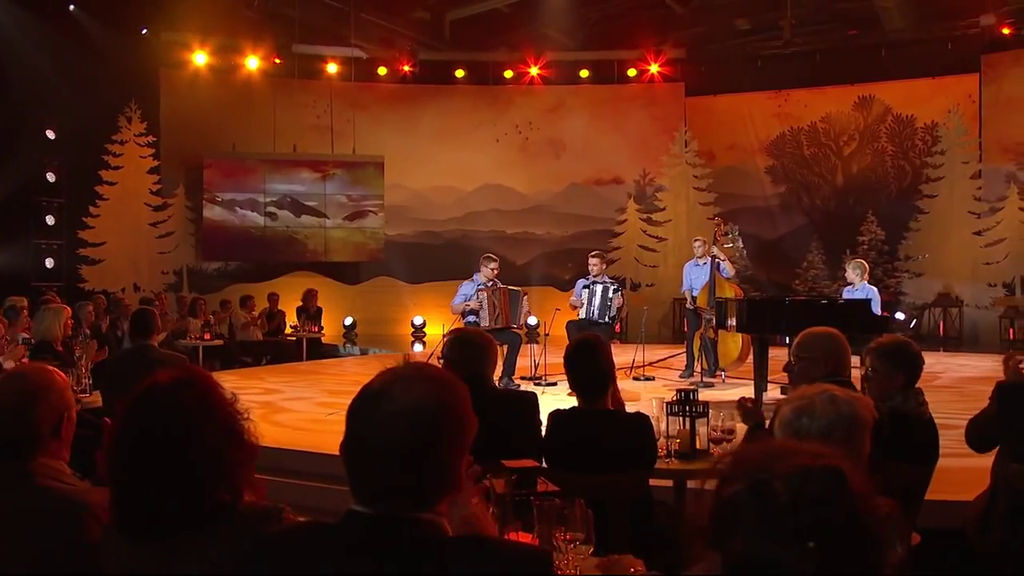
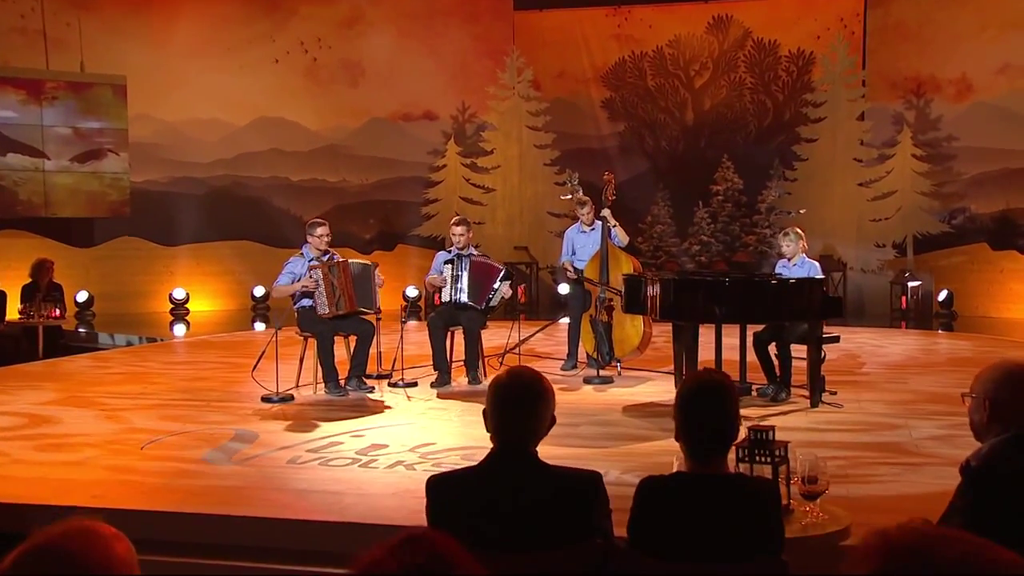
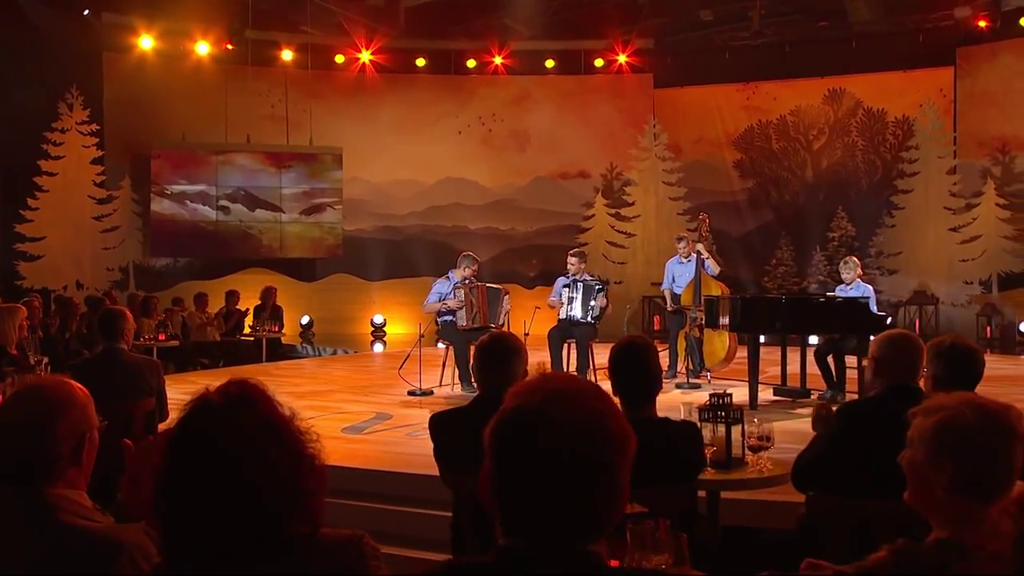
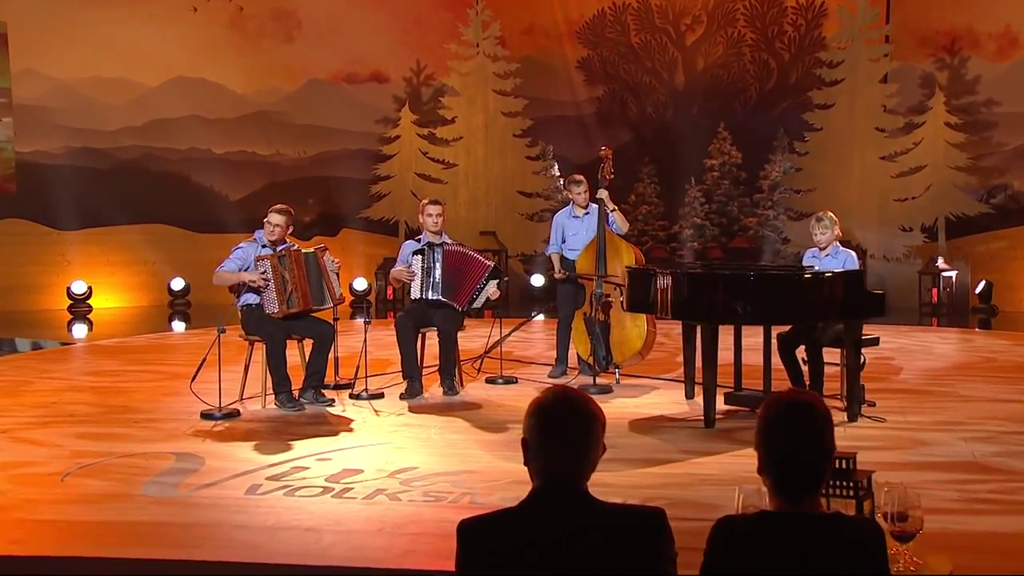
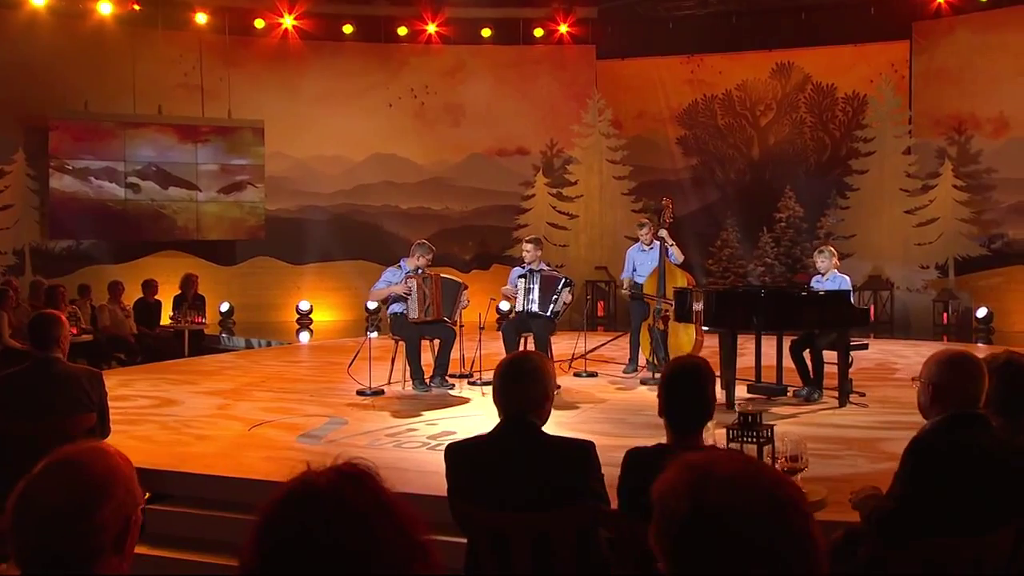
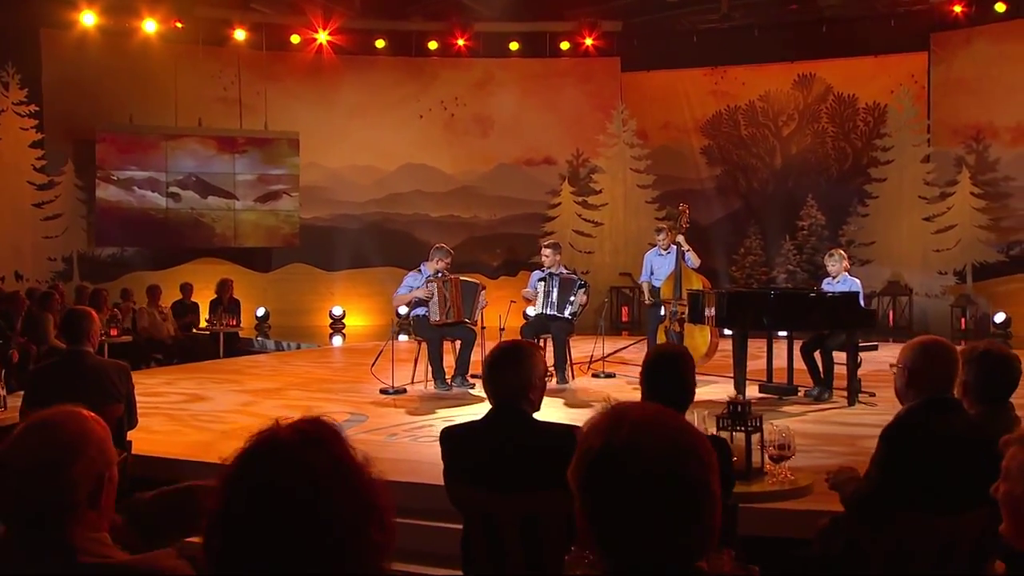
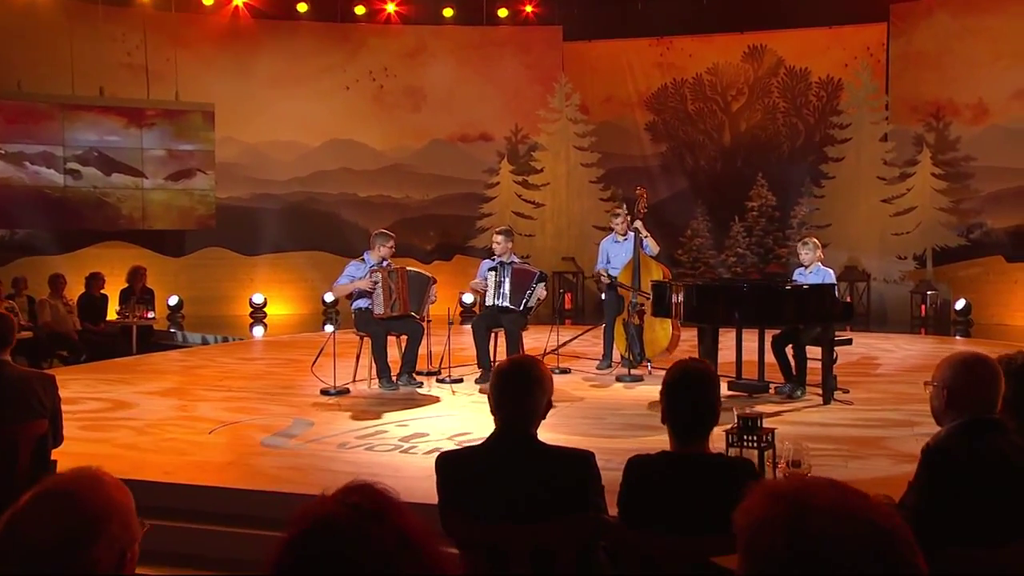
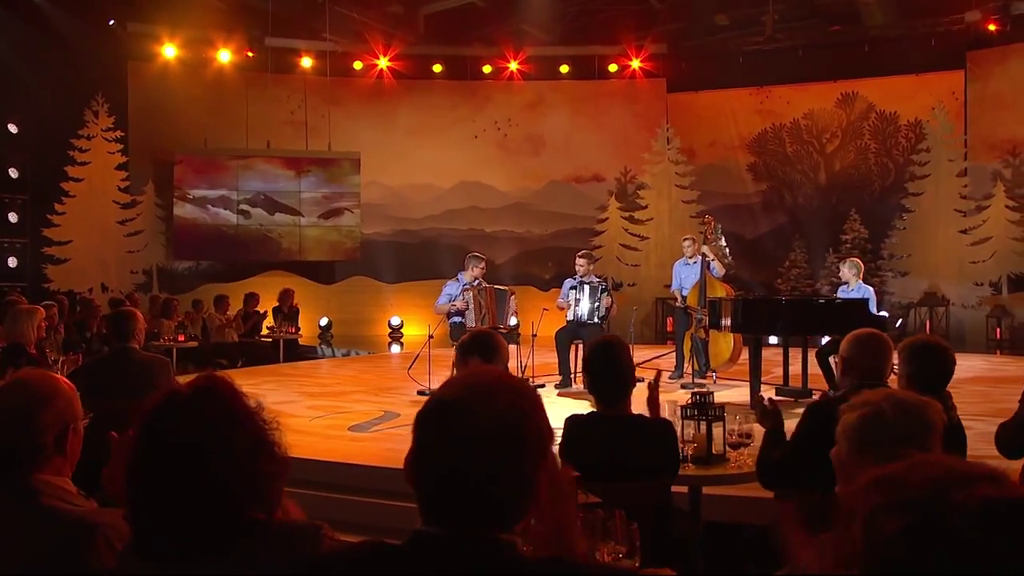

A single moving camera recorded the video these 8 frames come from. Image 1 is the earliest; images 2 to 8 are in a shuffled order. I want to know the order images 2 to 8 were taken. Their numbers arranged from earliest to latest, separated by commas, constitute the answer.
8, 3, 6, 5, 7, 2, 4
